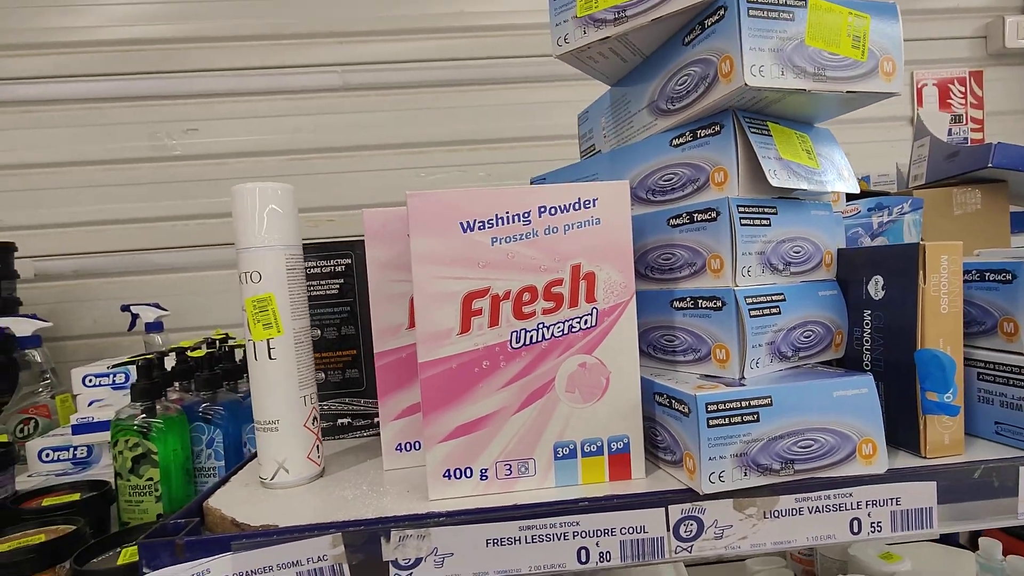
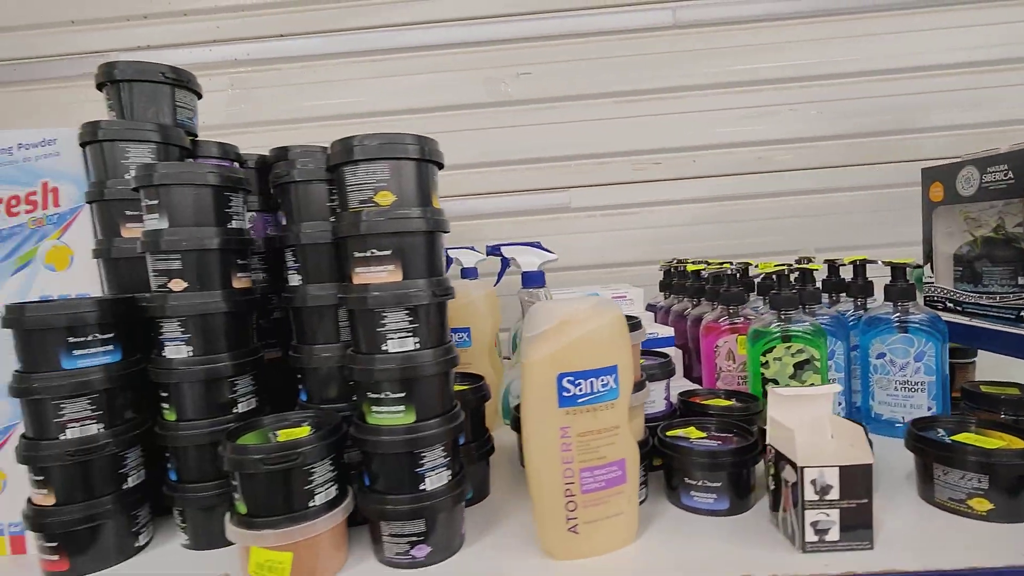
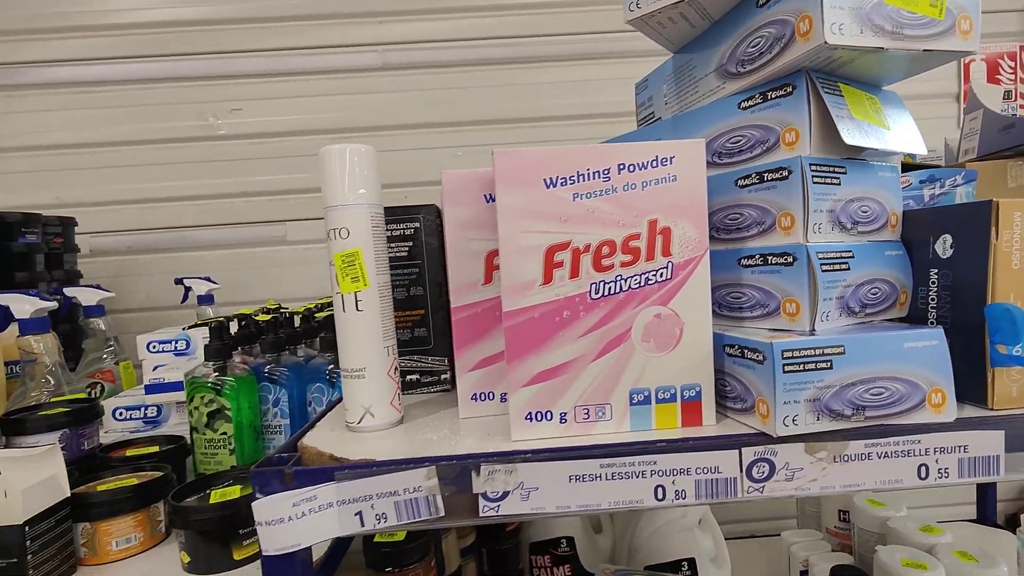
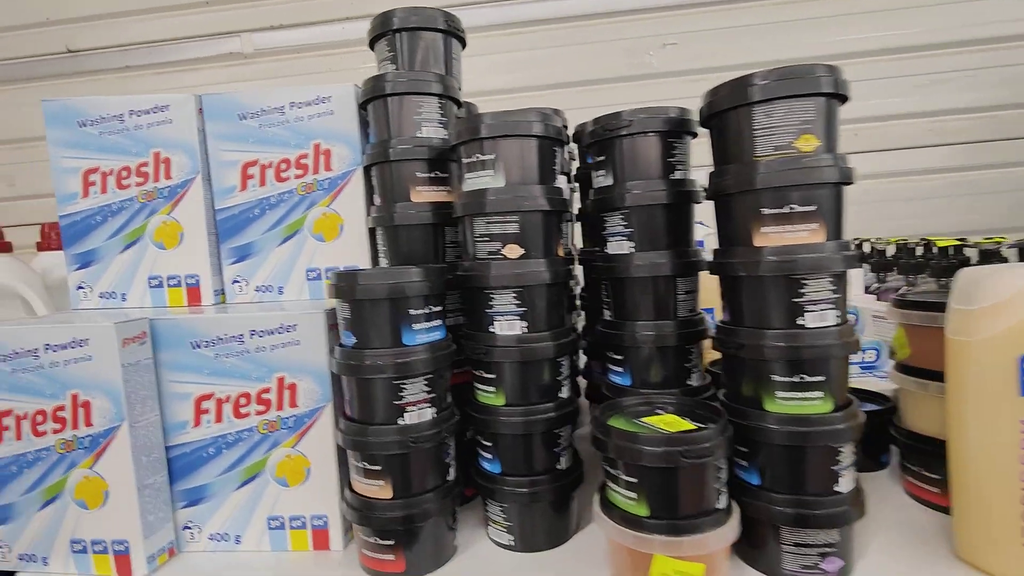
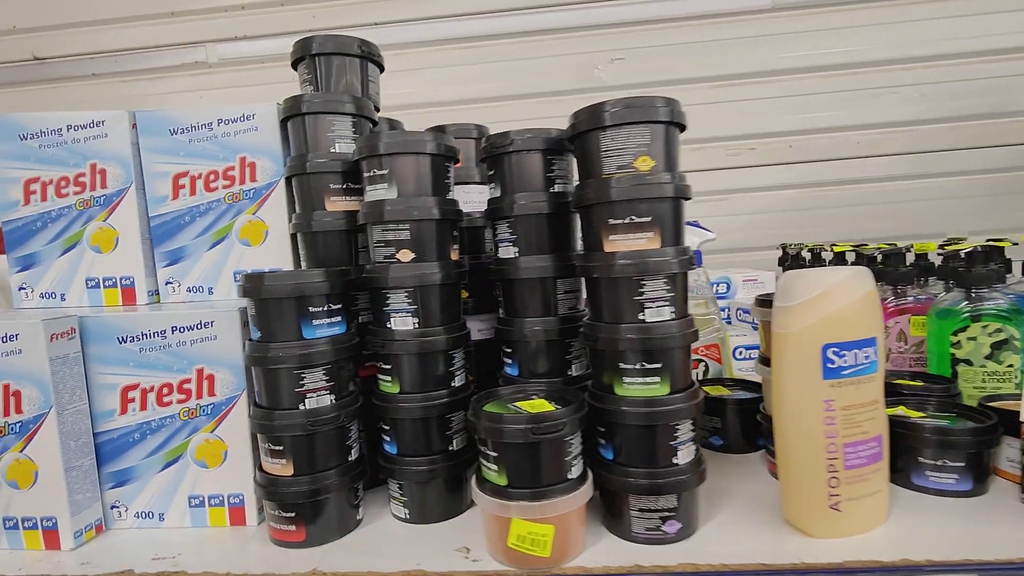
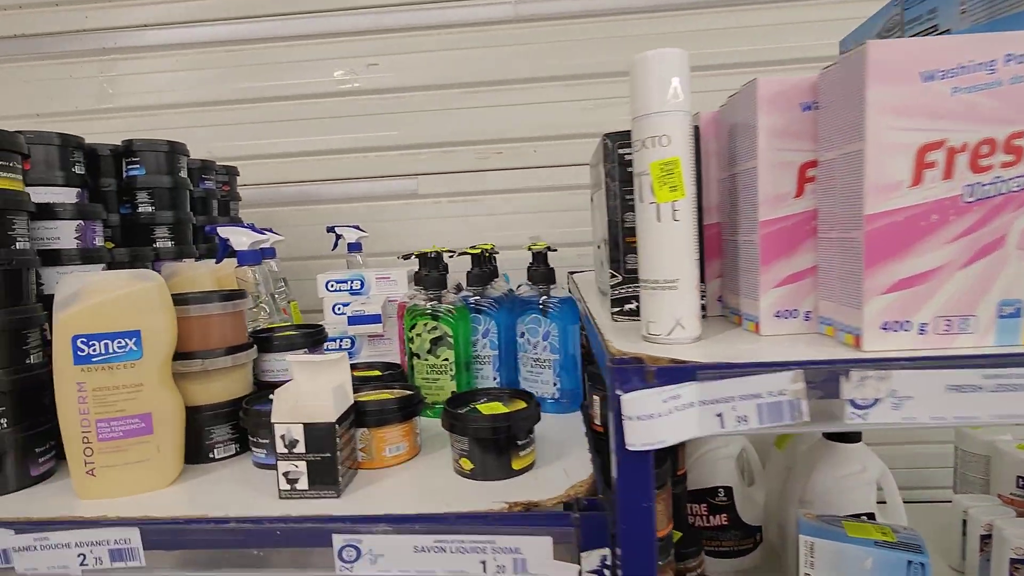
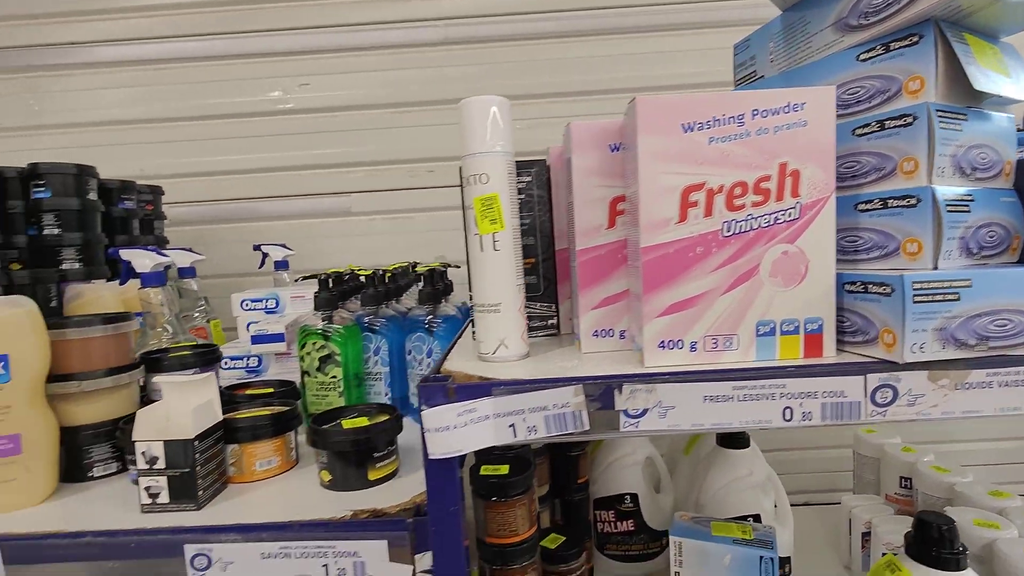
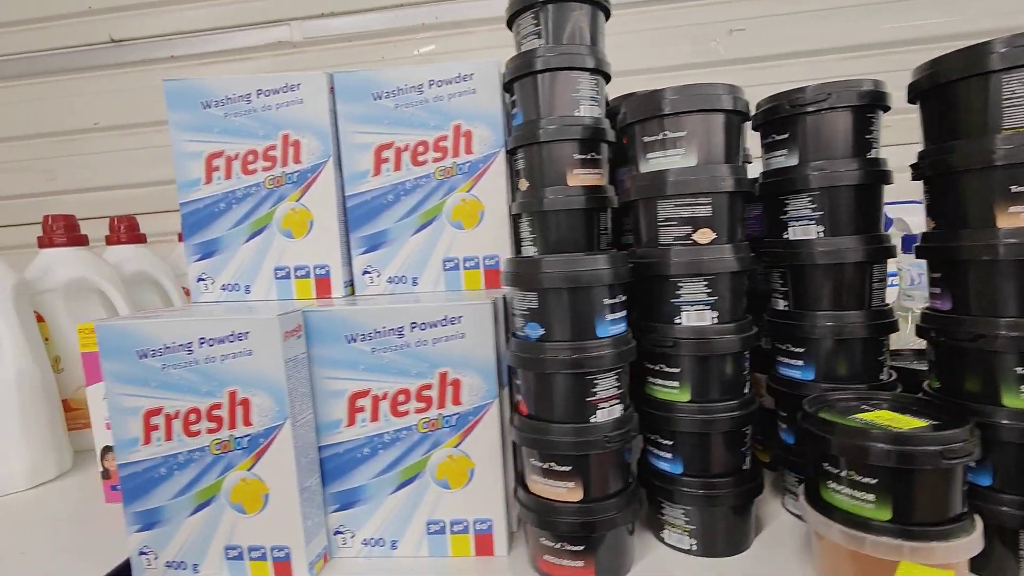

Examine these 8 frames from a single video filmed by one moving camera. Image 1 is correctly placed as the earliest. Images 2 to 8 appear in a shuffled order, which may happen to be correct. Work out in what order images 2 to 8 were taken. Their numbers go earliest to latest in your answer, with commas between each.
3, 7, 6, 2, 5, 4, 8
